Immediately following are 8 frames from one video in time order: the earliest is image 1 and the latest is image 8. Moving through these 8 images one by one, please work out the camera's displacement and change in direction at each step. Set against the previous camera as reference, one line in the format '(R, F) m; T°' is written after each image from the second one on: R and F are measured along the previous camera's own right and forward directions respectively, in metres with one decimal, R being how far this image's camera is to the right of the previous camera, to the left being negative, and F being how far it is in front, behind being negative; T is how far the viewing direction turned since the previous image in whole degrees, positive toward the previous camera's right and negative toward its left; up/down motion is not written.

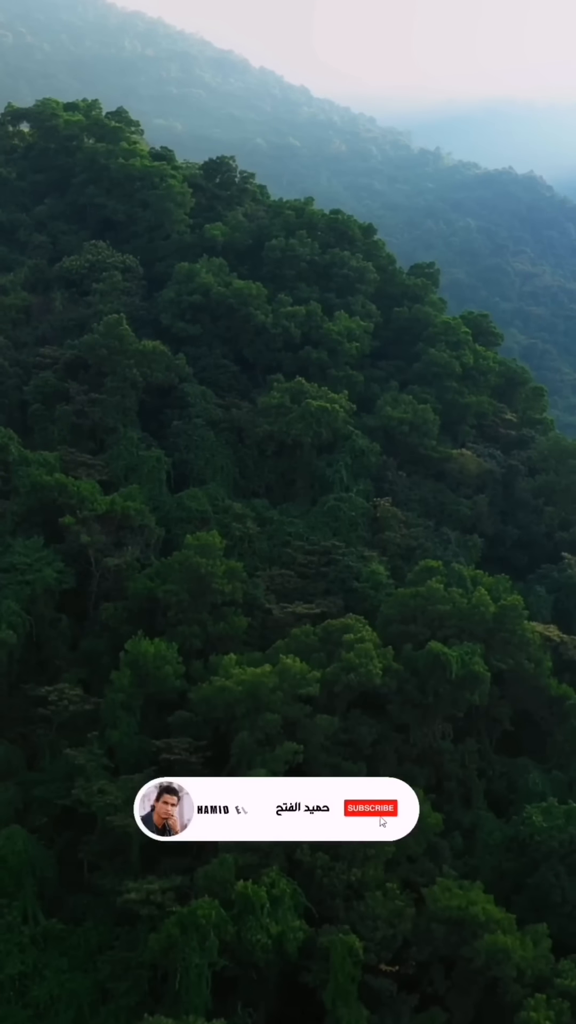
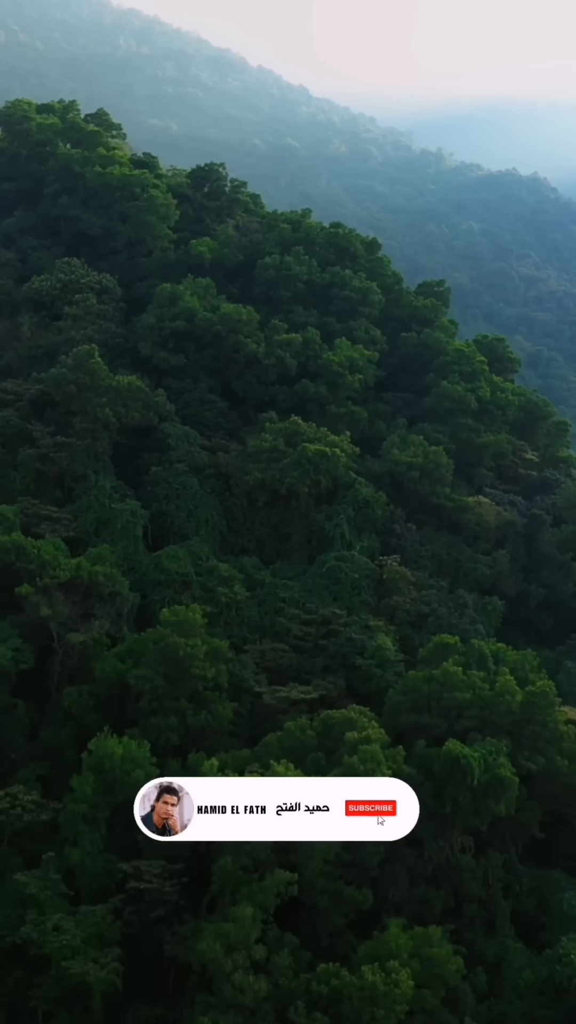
(+0.1, +2.4) m; 0°
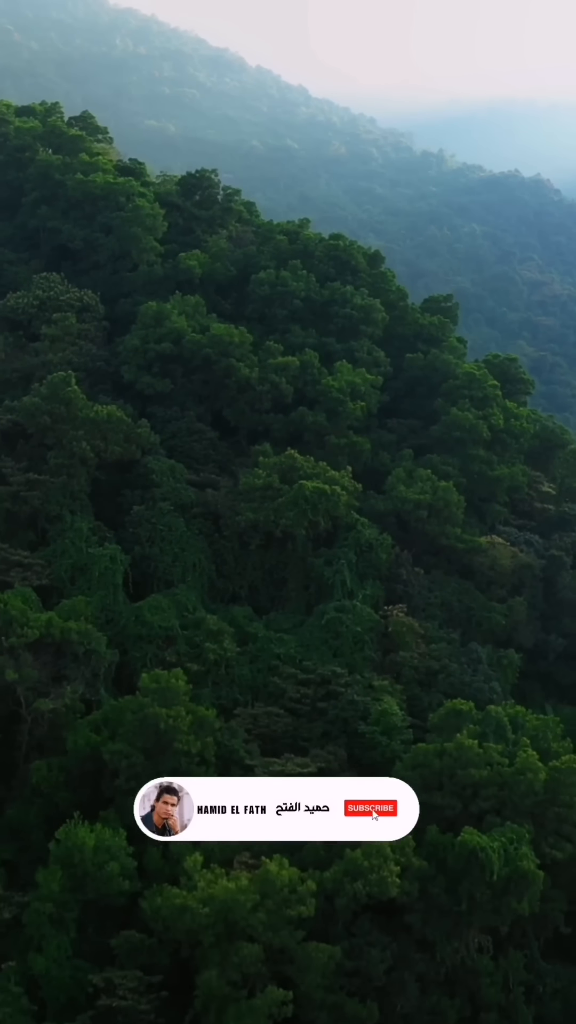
(+0.1, +1.6) m; 0°
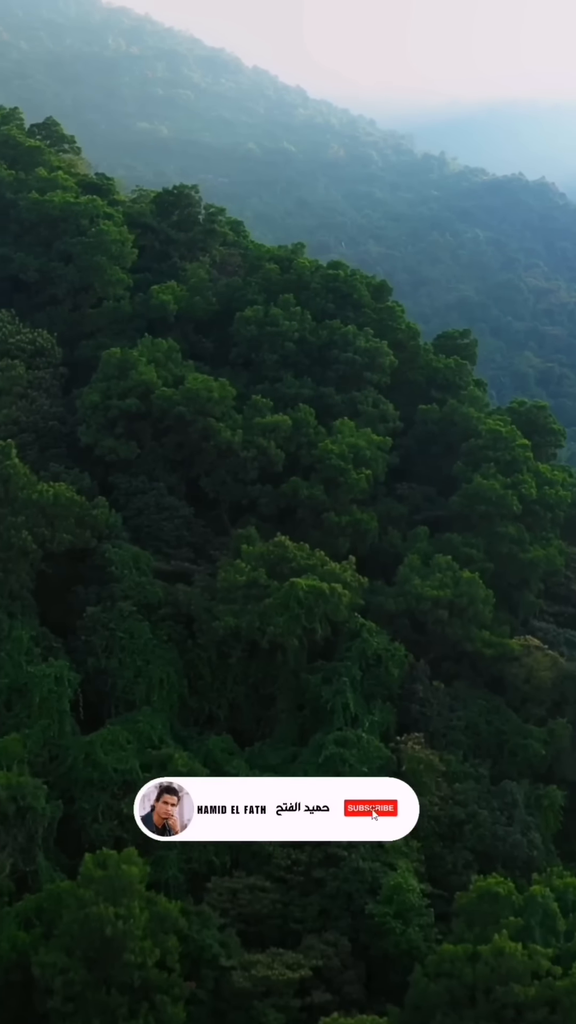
(+0.1, +3.0) m; 0°
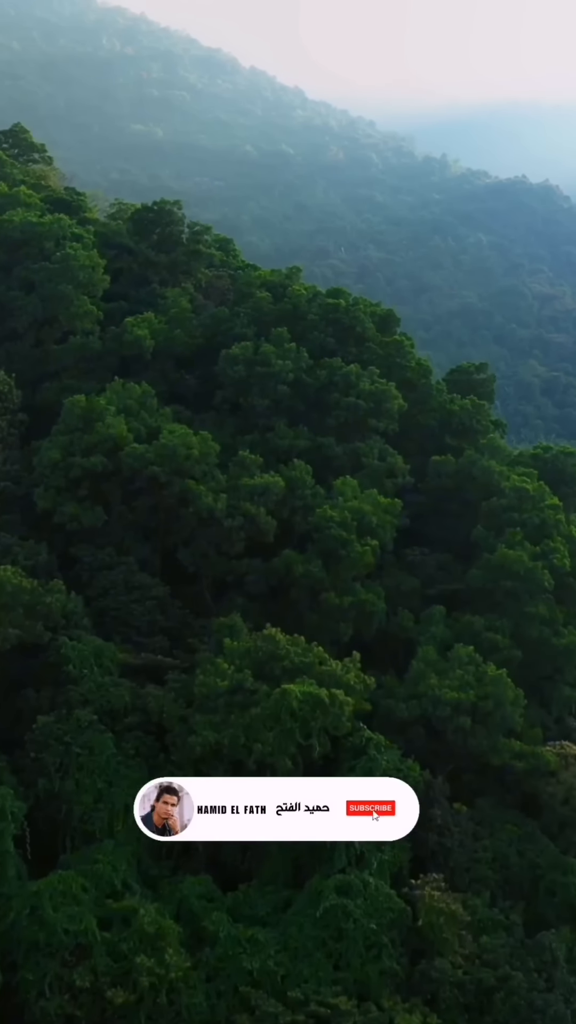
(+0.1, +2.2) m; 0°
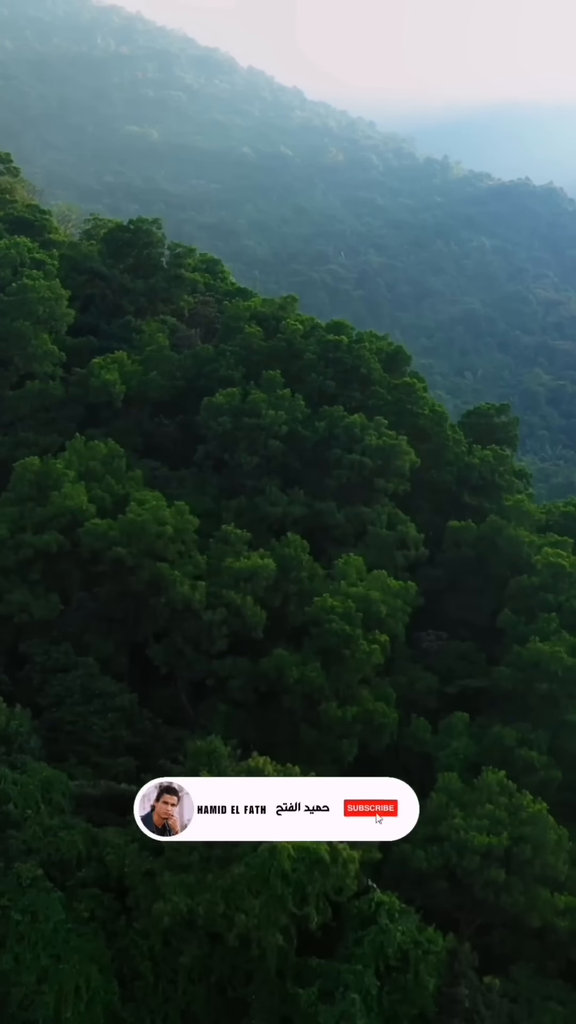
(+0.1, +2.1) m; 0°
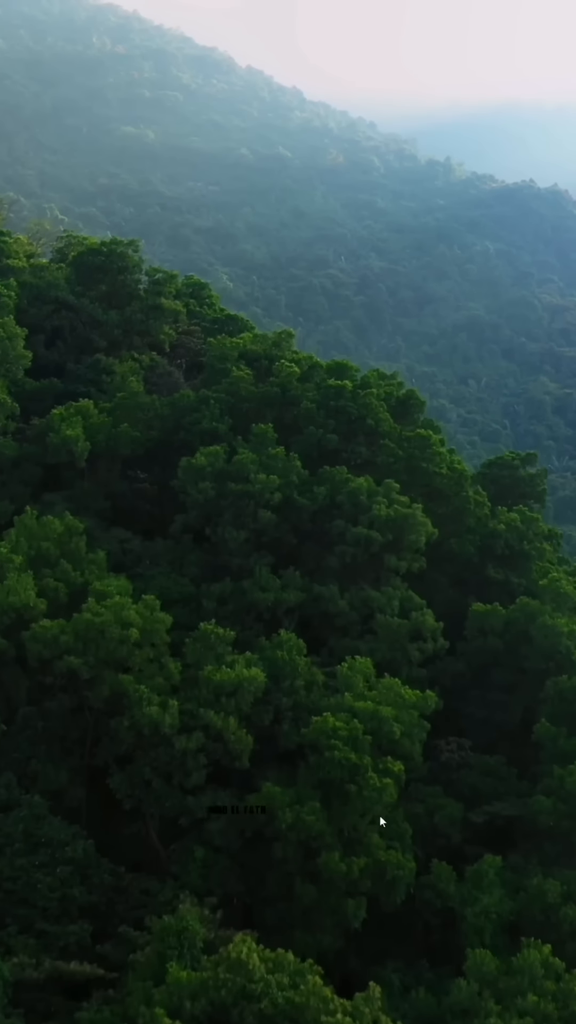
(+0.1, +1.9) m; 0°
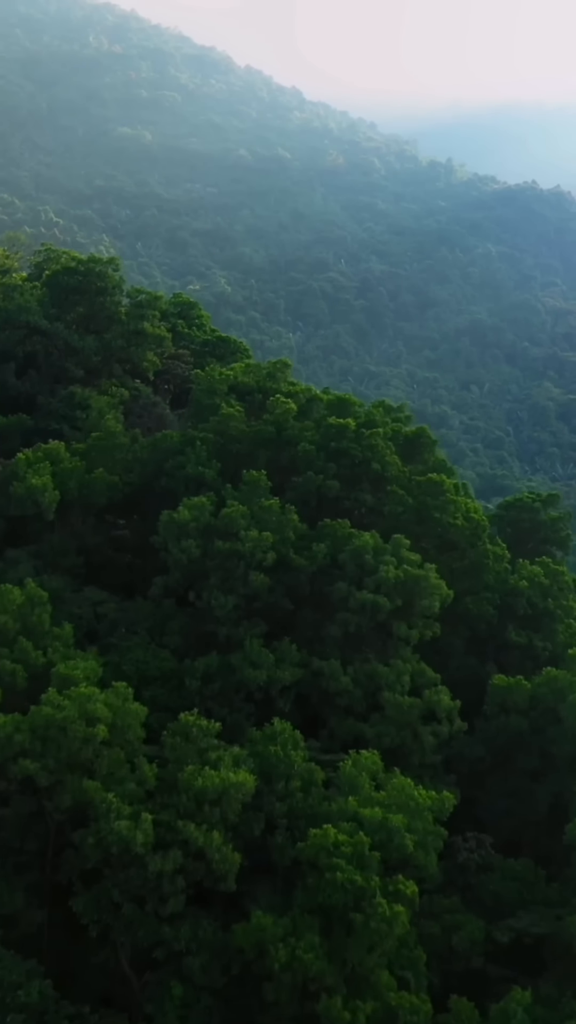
(0.0, +1.3) m; 0°
